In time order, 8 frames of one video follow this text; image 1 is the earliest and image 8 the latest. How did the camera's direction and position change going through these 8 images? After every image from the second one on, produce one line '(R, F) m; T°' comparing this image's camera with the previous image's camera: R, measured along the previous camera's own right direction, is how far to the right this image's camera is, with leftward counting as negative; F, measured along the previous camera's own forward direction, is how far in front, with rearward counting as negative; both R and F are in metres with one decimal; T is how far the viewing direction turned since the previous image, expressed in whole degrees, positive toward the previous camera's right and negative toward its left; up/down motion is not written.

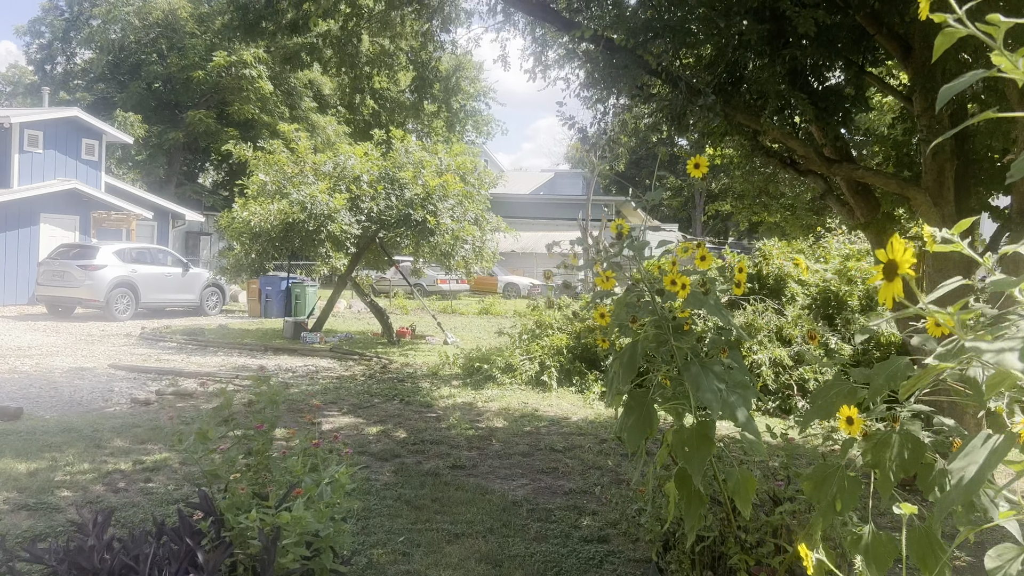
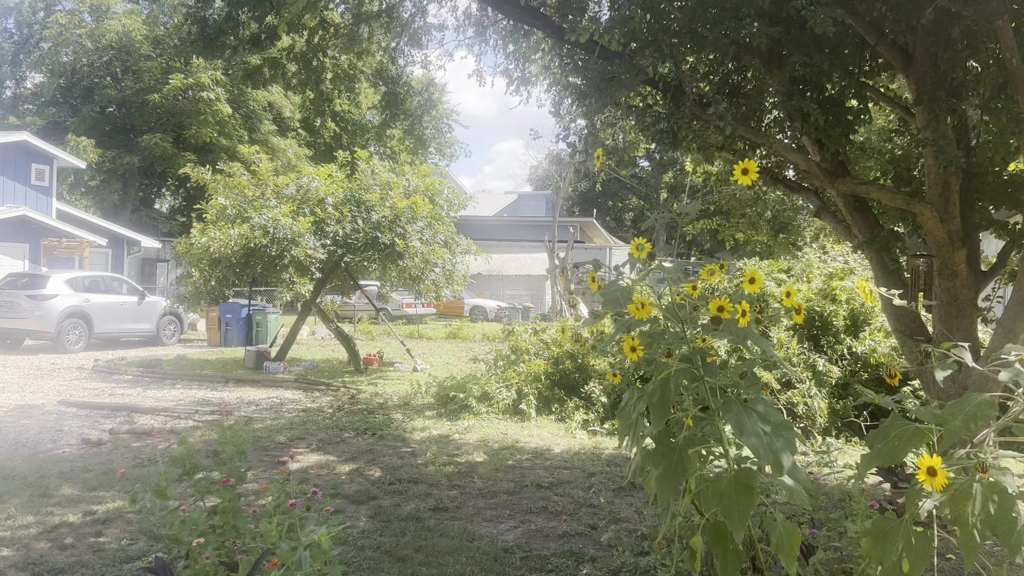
(-0.1, +0.3) m; +2°
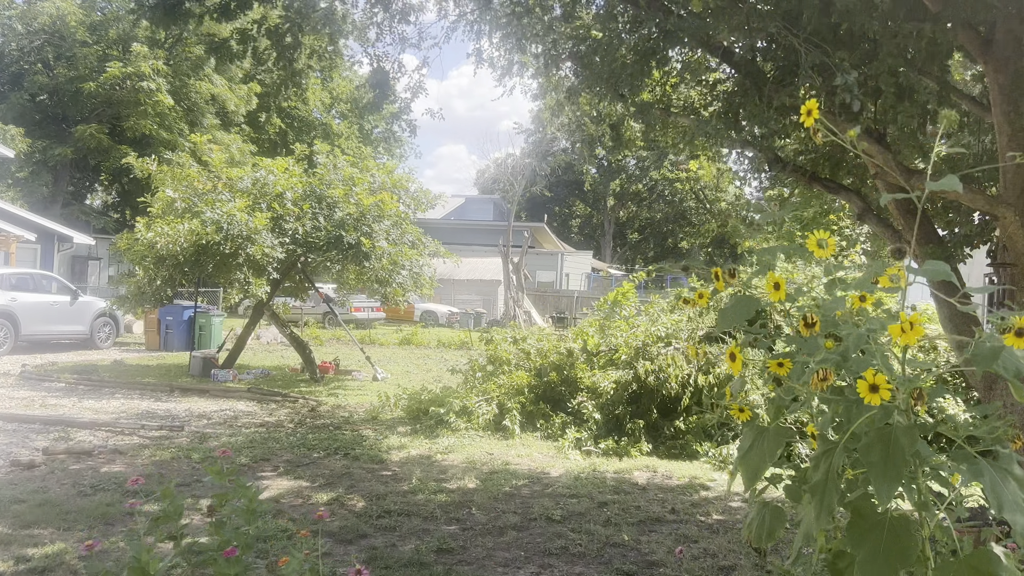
(-0.4, +0.7) m; +4°
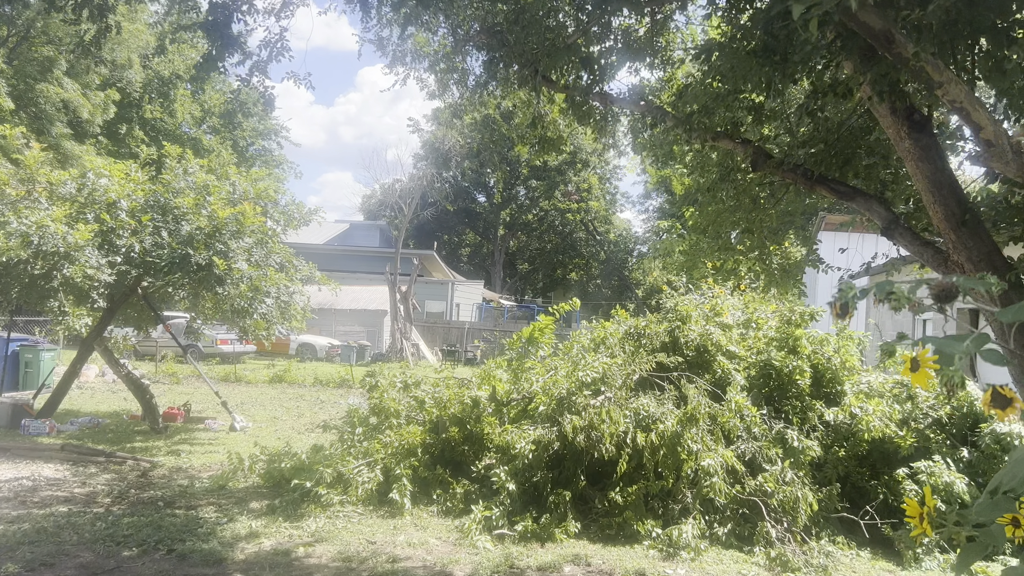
(0.0, +1.6) m; +7°
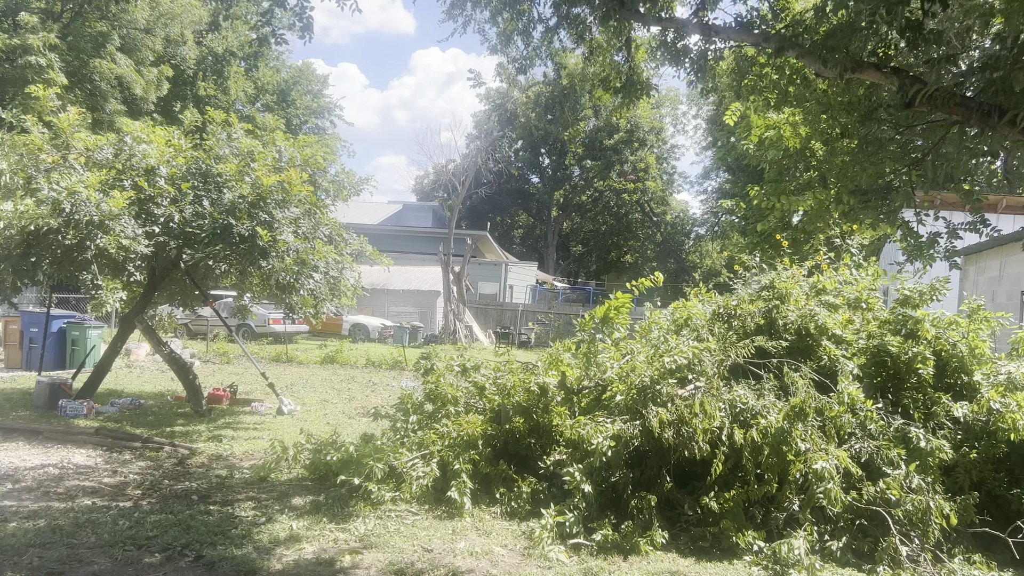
(-0.1, +0.8) m; -3°
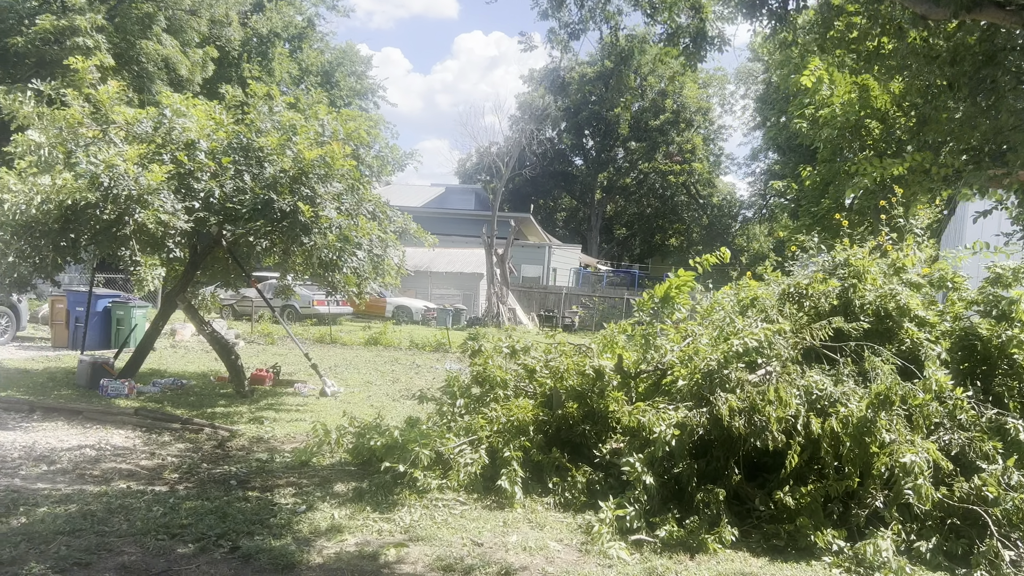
(-0.1, +0.4) m; -3°
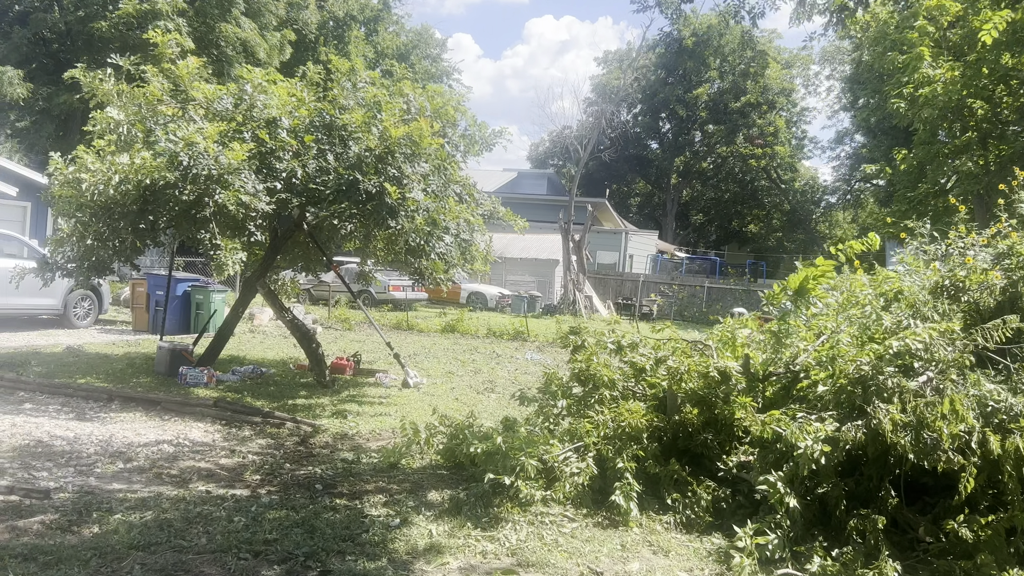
(-0.2, +0.5) m; -4°
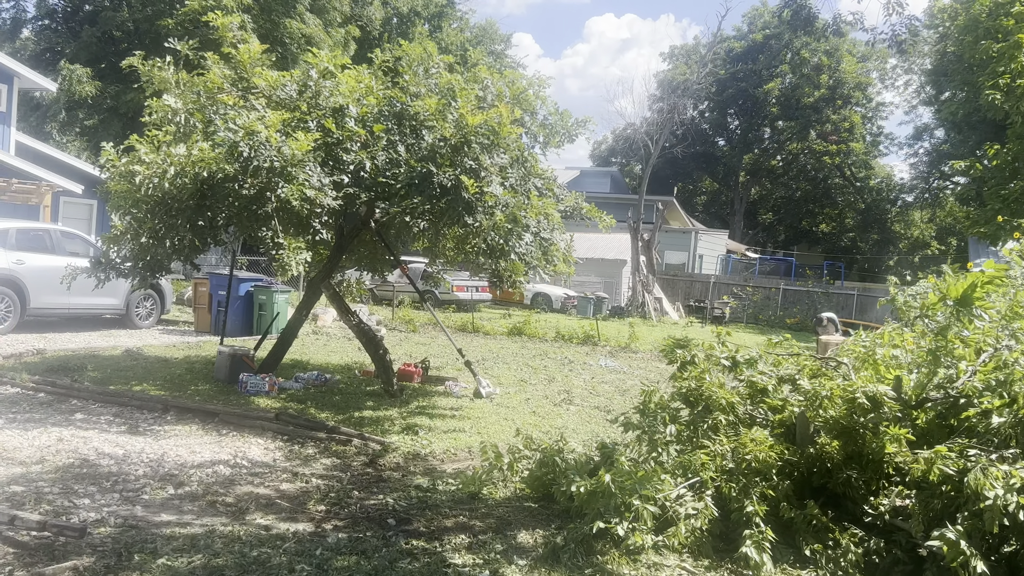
(-0.2, +0.7) m; -4°
